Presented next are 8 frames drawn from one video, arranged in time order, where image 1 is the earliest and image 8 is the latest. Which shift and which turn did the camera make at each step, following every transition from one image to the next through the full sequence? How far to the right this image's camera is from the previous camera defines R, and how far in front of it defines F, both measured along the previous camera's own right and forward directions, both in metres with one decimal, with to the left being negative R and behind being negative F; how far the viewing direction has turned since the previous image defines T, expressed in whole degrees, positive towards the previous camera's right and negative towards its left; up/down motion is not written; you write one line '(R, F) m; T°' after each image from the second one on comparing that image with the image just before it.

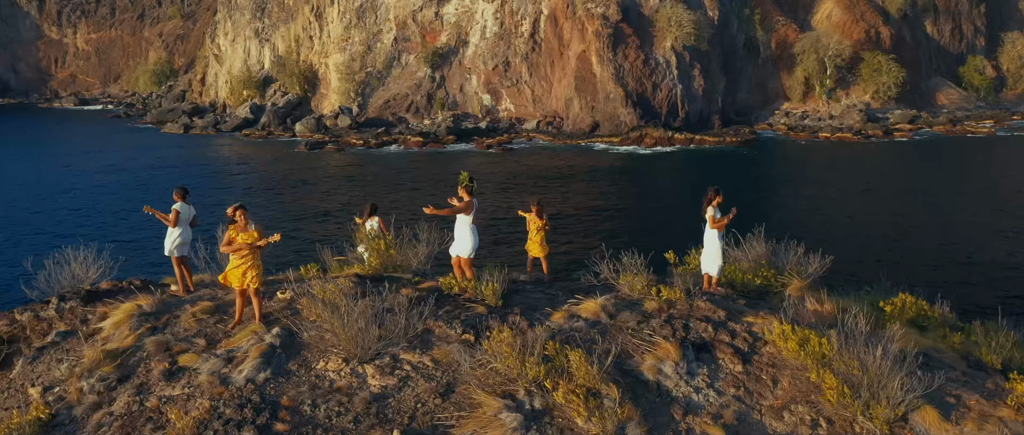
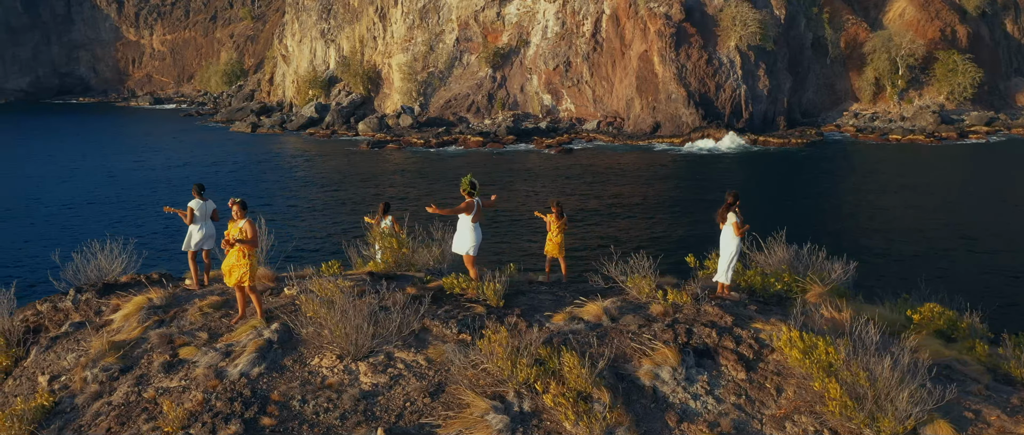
(+0.5, +0.1) m; -4°
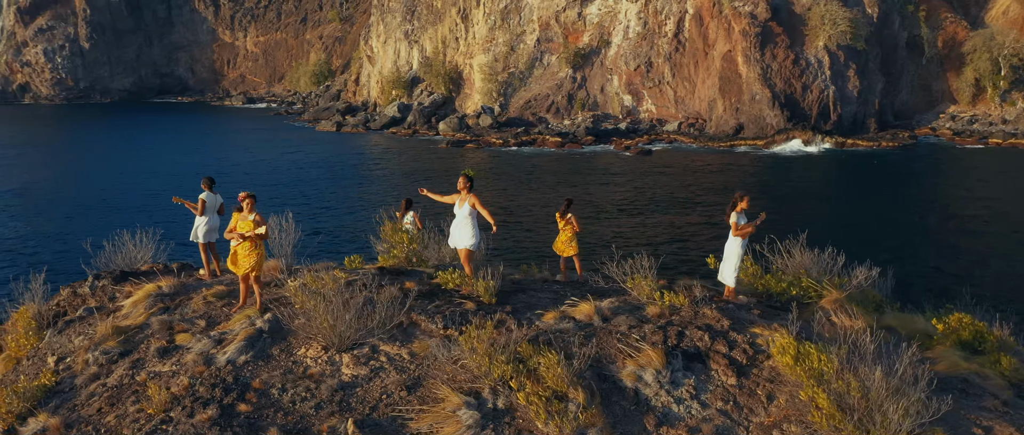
(+0.8, +0.1) m; -6°
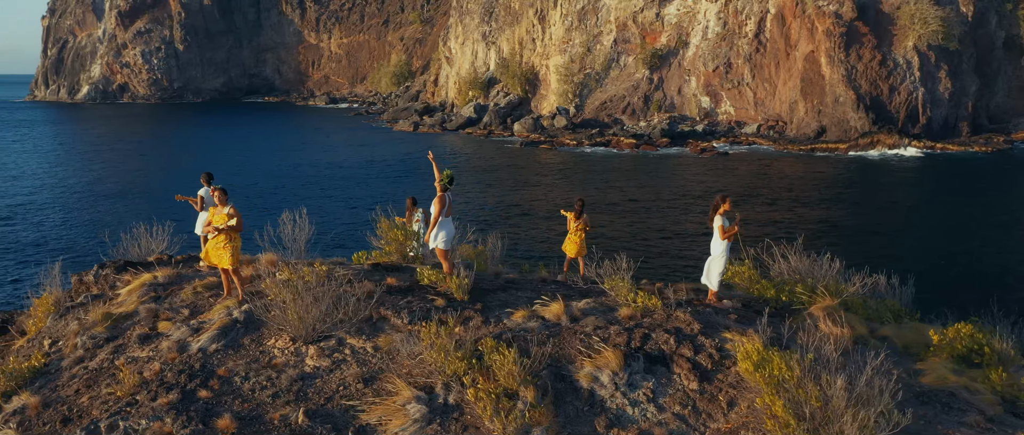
(+0.9, 0.0) m; -5°
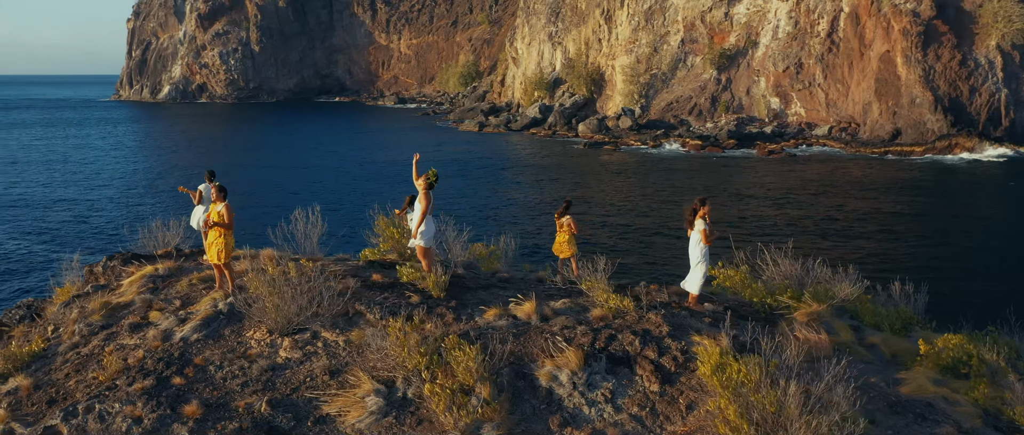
(+0.8, -0.1) m; -5°
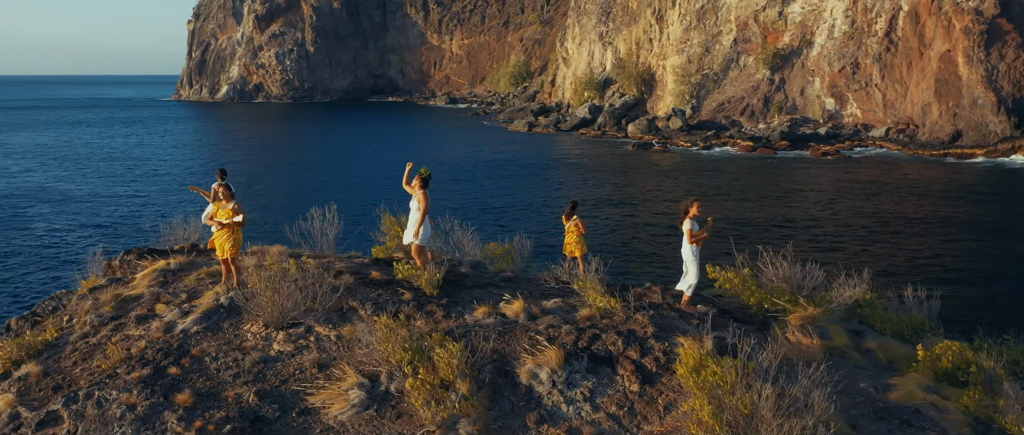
(+0.5, -0.1) m; -4°
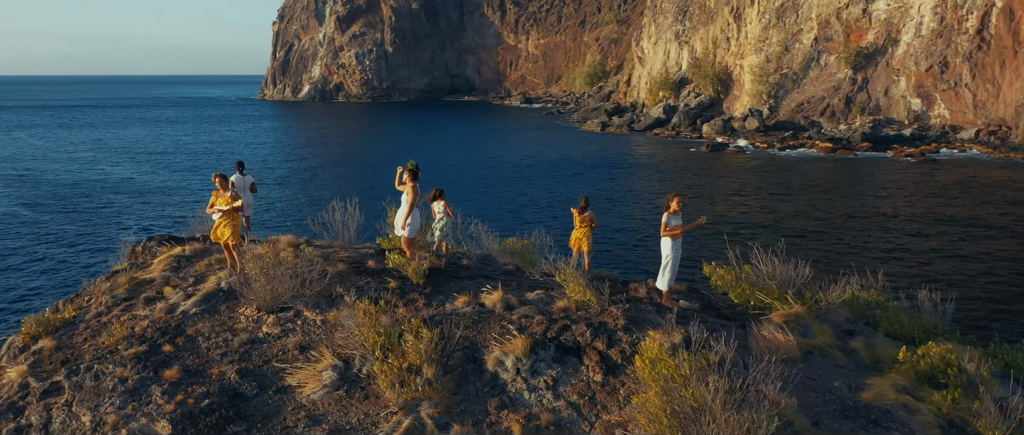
(+0.9, -0.1) m; -5°
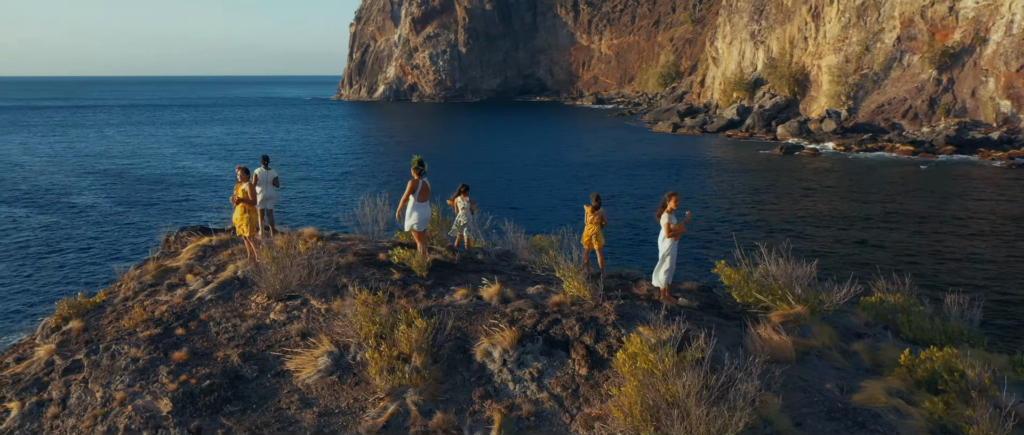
(+0.7, -0.1) m; -5°
